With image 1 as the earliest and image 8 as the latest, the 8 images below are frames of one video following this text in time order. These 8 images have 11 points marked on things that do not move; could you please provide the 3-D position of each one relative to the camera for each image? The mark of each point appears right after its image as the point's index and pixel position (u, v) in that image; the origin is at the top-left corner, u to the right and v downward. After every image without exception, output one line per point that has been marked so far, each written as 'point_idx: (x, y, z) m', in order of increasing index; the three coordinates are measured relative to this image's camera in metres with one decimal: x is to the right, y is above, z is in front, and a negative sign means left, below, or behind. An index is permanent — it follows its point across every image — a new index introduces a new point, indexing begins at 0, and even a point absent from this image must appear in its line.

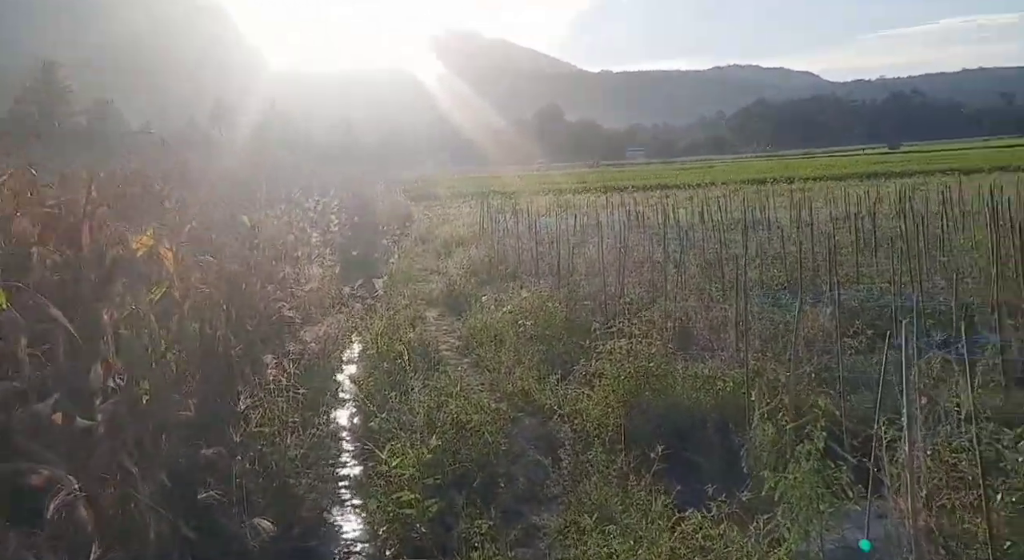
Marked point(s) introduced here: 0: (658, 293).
0: (+1.7, -0.2, +9.4) m
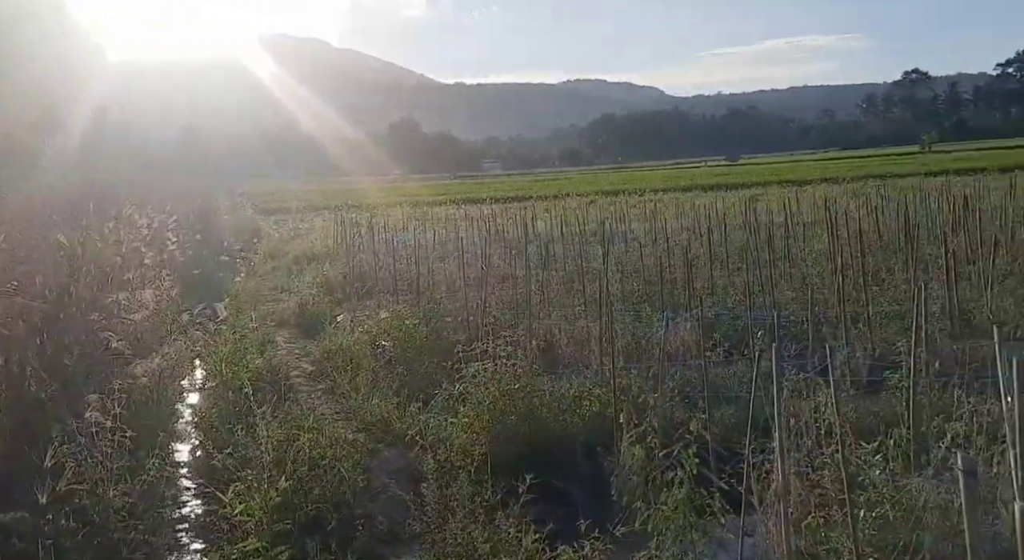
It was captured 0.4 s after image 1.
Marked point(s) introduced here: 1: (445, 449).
0: (+0.1, -0.4, +9.3) m
1: (-0.4, -1.1, +5.3) m
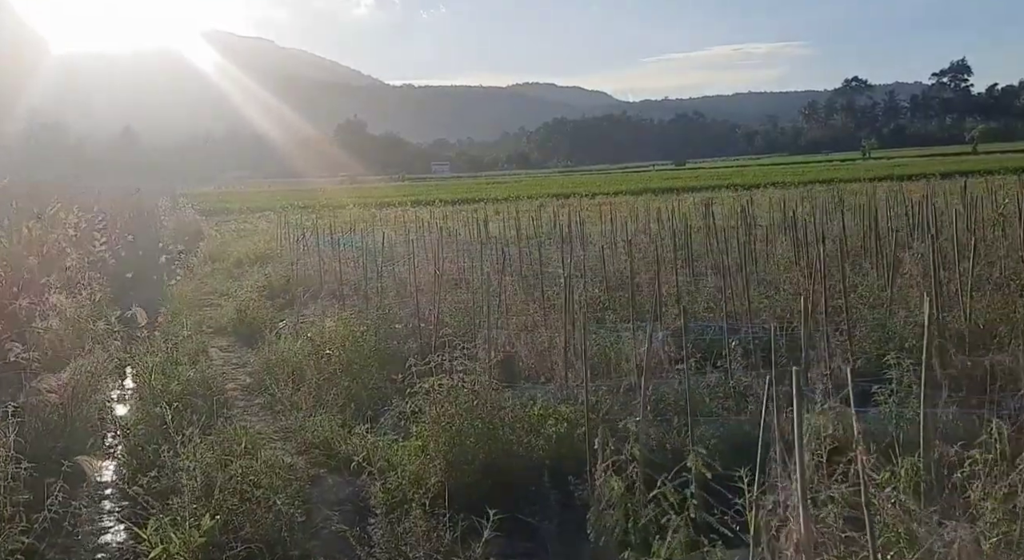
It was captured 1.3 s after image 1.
0: (-0.4, -0.4, +8.7) m
1: (-0.7, -1.1, +4.8) m
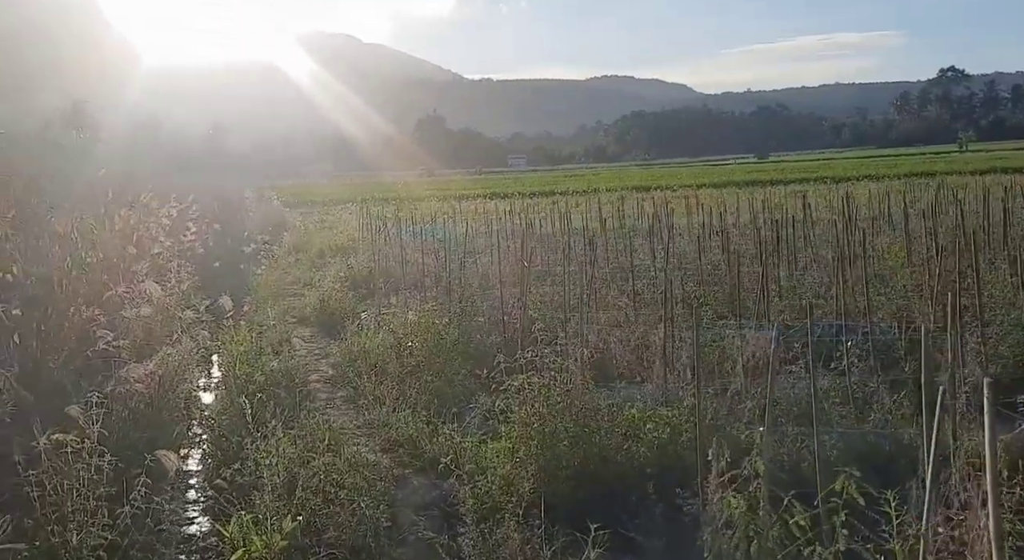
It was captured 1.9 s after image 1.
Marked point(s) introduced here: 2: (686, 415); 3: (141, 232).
0: (+0.5, -0.3, +8.4) m
1: (-0.1, -1.1, +4.4) m
2: (+1.1, -0.8, +4.9) m
3: (-4.4, +0.6, +9.6) m
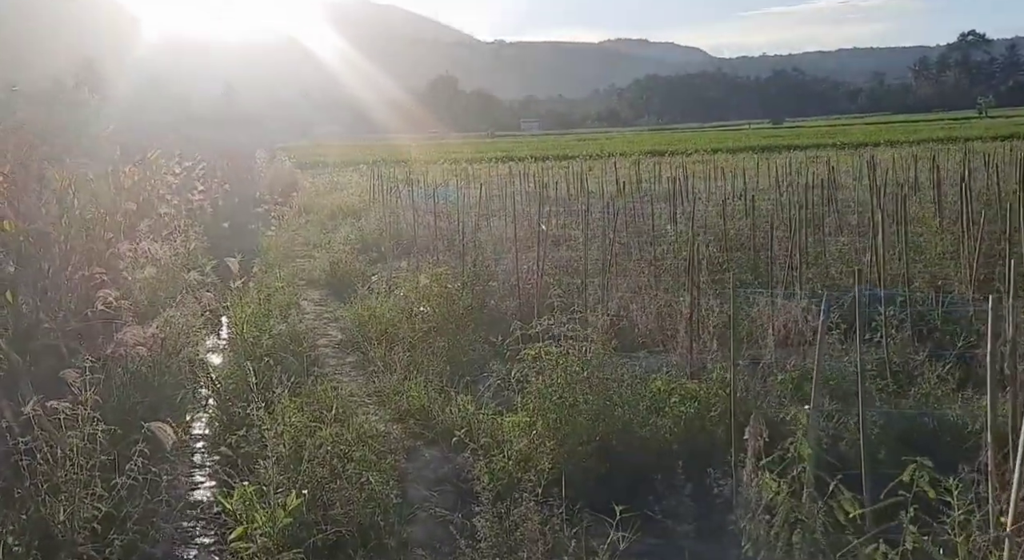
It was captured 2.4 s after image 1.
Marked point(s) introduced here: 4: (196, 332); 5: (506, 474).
0: (+0.7, 0.0, +8.1) m
1: (0.0, -0.9, +4.2) m
2: (+1.2, -0.6, +4.7) m
3: (-4.2, +1.0, +9.3) m
4: (-2.7, -0.4, +7.2) m
5: (0.0, -1.0, +4.1) m
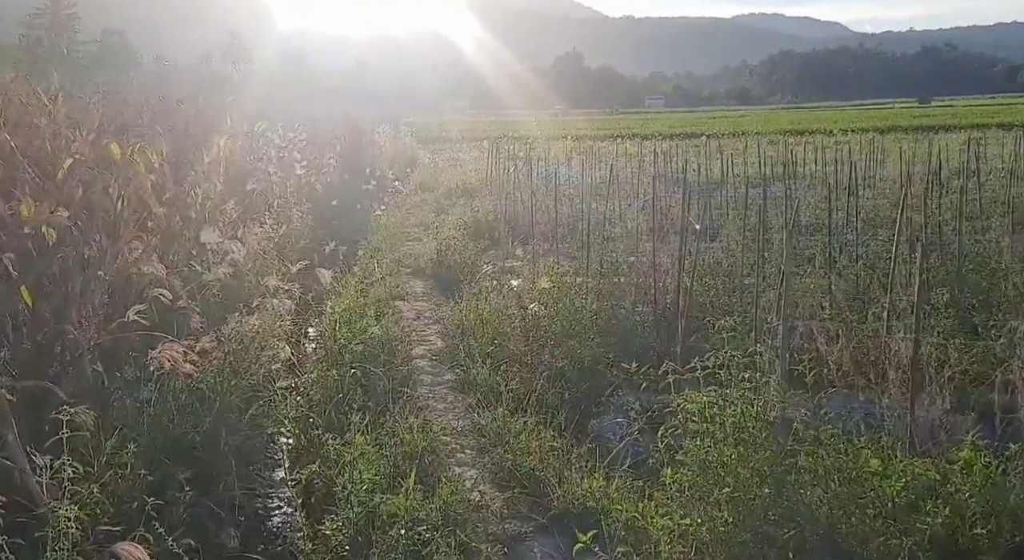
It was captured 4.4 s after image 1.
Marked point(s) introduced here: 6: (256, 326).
0: (+1.7, 0.0, +6.5) m
1: (+0.5, -1.0, +2.8) m
2: (+1.7, -0.8, +3.1) m
3: (-2.8, +1.2, +8.4) m
4: (-1.7, -0.4, +6.1) m
5: (+0.5, -1.1, +2.7) m
6: (-1.8, -0.3, +5.6) m
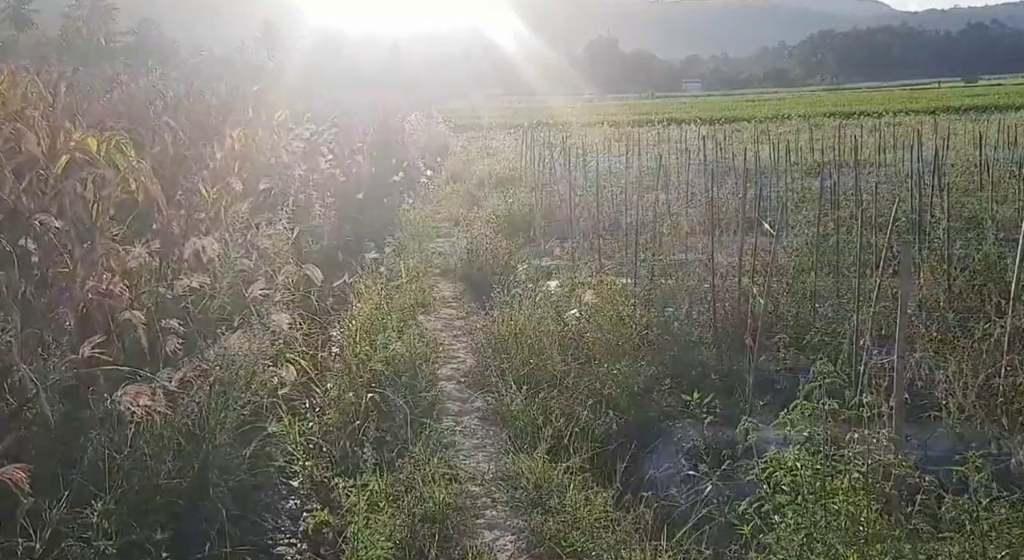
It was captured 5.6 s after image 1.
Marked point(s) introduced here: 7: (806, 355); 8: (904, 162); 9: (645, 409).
0: (+2.0, -0.1, +5.7) m
1: (+0.6, -1.1, +2.0) m
2: (+1.9, -0.9, +2.3) m
3: (-2.5, +1.1, +7.7) m
4: (-1.5, -0.5, +5.4) m
5: (+0.6, -1.2, +1.9) m
6: (-1.6, -0.4, +4.9) m
7: (+1.9, -0.5, +5.1) m
8: (+6.2, +1.9, +12.8) m
9: (+0.7, -0.7, +4.6) m
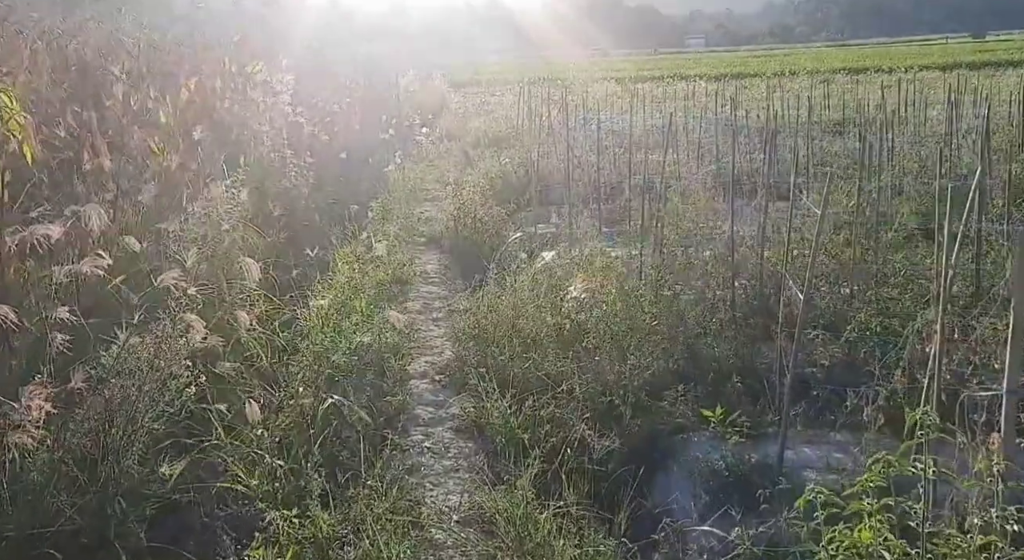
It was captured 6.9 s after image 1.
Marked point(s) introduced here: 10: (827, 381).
0: (+1.9, 0.0, +4.8) m
1: (+0.5, -1.2, +1.2) m
2: (+1.8, -0.9, +1.5) m
3: (-2.6, +1.4, +6.8) m
4: (-1.6, -0.3, +4.6) m
5: (+0.5, -1.3, +1.1) m
6: (-1.6, -0.3, +4.1) m
7: (+1.8, -0.4, +4.3) m
8: (+6.1, +2.4, +11.8) m
9: (+0.7, -0.6, +3.8) m
10: (+1.6, -0.5, +4.1) m
